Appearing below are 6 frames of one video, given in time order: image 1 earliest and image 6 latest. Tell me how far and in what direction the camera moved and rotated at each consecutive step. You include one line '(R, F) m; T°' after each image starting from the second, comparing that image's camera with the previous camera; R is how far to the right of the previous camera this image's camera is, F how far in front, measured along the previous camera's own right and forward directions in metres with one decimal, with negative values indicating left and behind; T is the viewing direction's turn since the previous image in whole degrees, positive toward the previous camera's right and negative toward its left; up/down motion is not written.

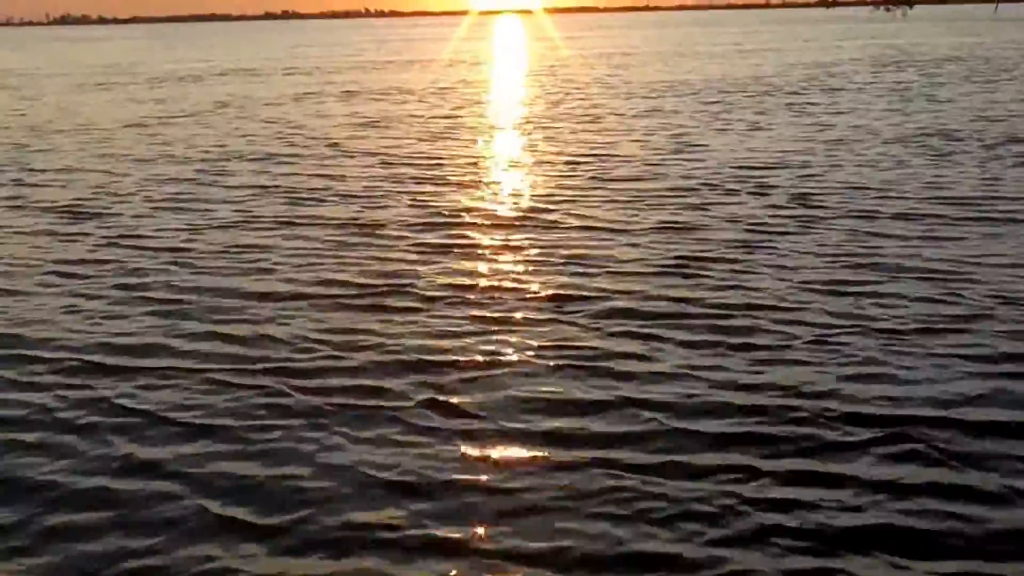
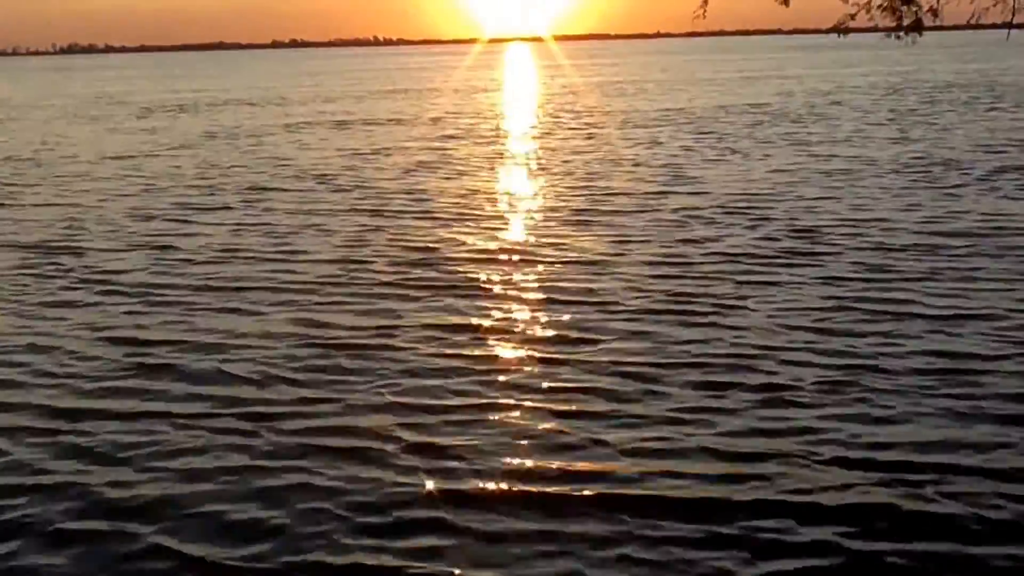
(+0.3, +0.5) m; -1°
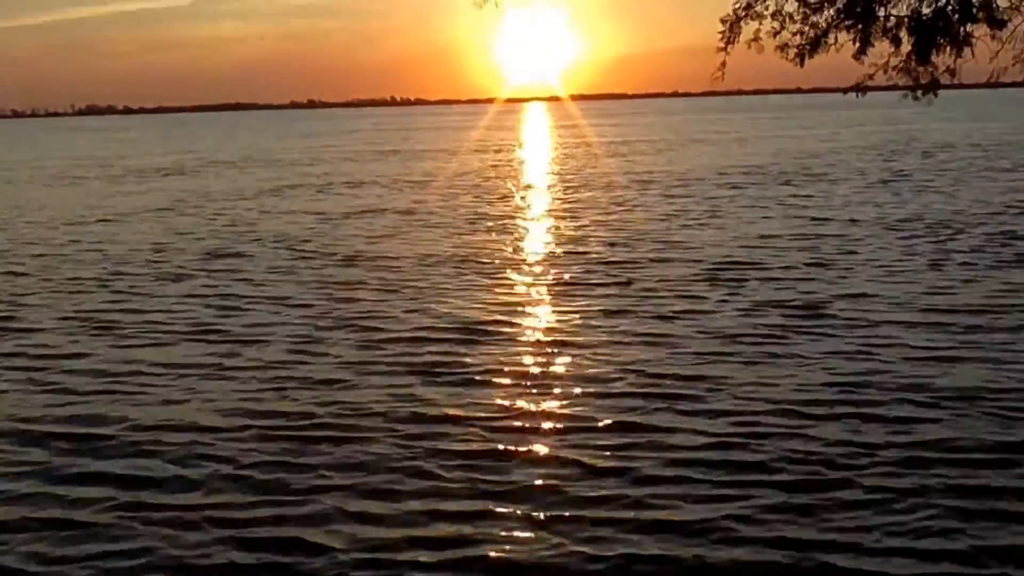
(+0.7, +0.6) m; -1°
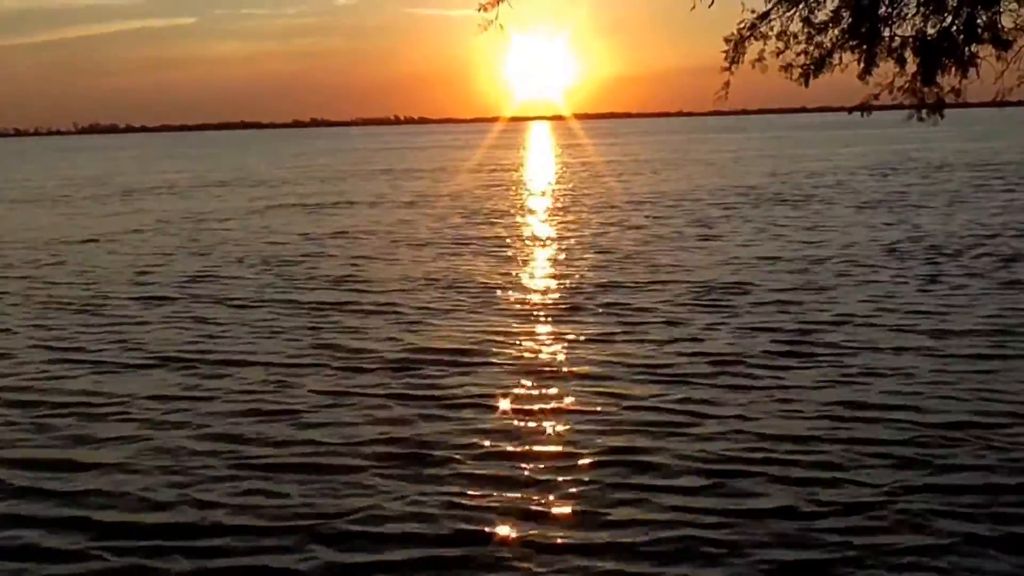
(-1.0, +0.1) m; +1°
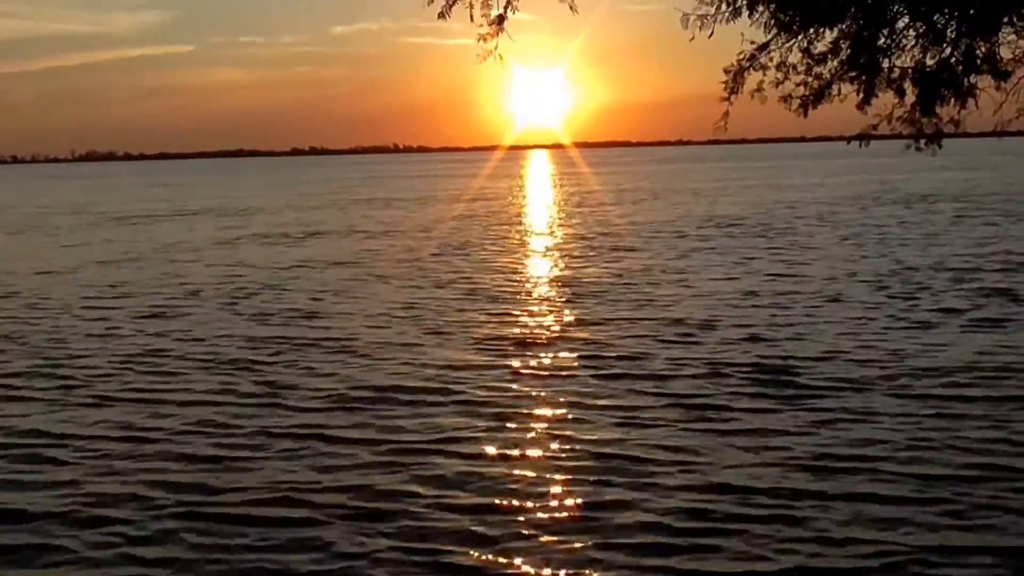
(+0.5, +0.3) m; 0°
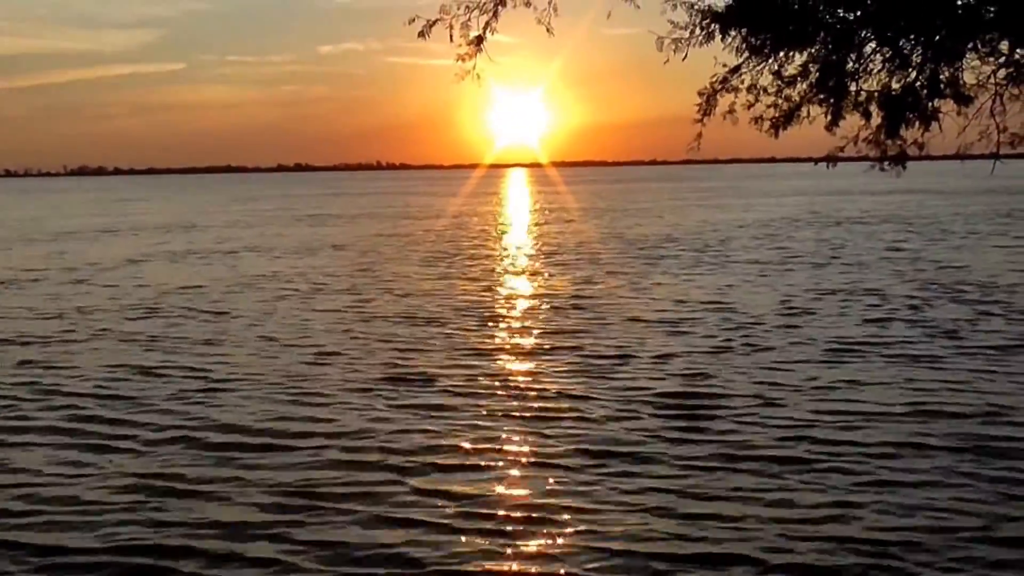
(+0.4, -1.6) m; +1°
